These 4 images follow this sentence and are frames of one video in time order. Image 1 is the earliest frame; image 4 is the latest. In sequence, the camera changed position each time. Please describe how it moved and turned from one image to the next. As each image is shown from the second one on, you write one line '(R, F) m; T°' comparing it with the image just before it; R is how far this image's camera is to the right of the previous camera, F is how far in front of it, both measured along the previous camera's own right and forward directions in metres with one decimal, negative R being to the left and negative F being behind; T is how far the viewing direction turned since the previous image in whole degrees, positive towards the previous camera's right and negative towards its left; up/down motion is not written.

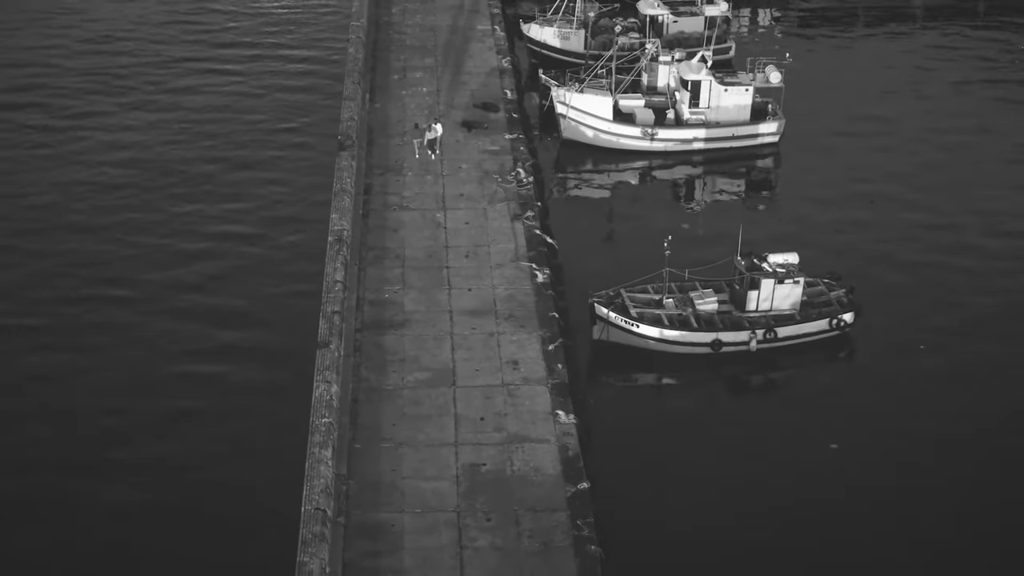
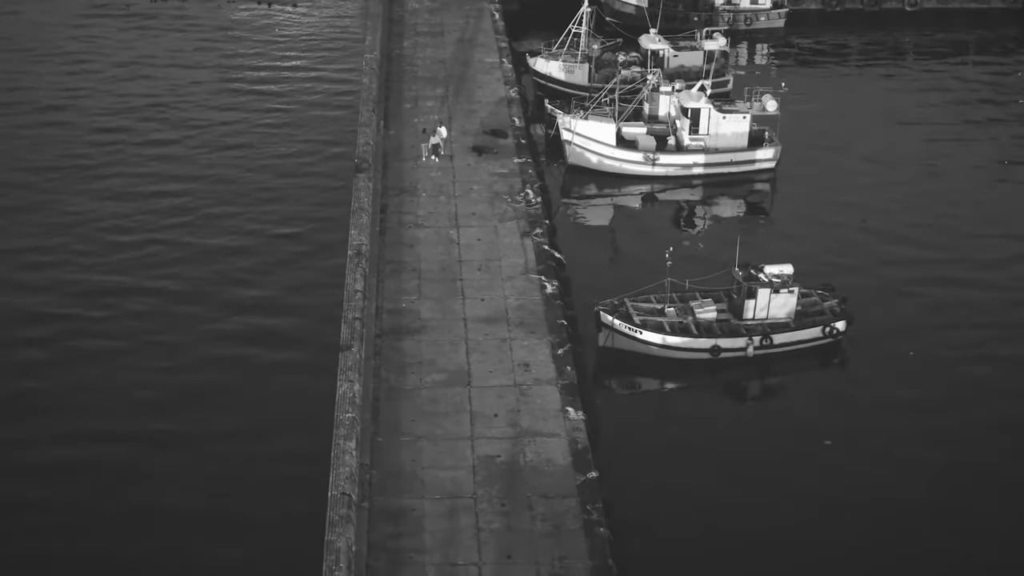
(-0.3, -1.6) m; 0°
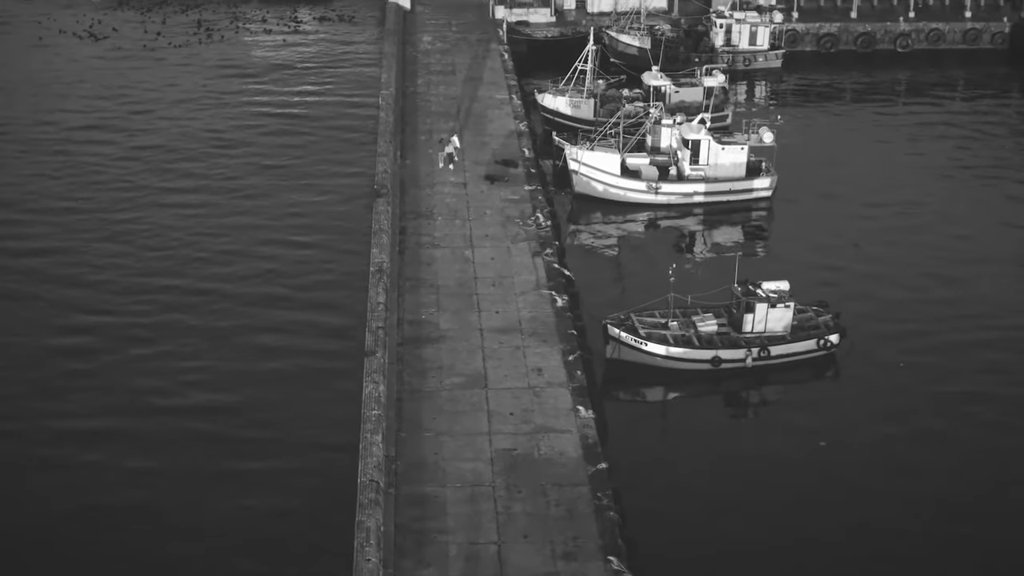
(-0.3, -2.0) m; 0°
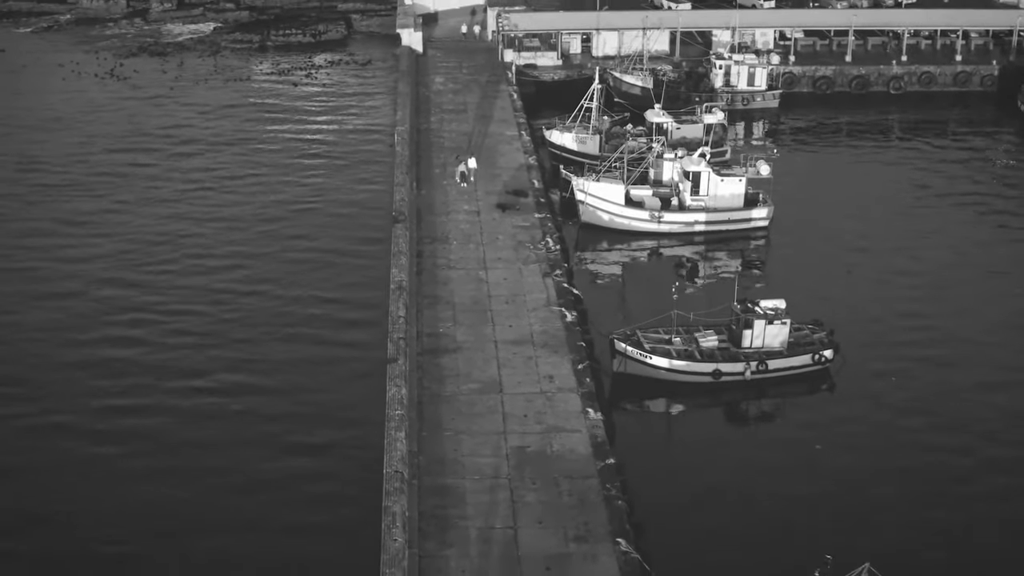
(-0.3, -2.1) m; 0°
